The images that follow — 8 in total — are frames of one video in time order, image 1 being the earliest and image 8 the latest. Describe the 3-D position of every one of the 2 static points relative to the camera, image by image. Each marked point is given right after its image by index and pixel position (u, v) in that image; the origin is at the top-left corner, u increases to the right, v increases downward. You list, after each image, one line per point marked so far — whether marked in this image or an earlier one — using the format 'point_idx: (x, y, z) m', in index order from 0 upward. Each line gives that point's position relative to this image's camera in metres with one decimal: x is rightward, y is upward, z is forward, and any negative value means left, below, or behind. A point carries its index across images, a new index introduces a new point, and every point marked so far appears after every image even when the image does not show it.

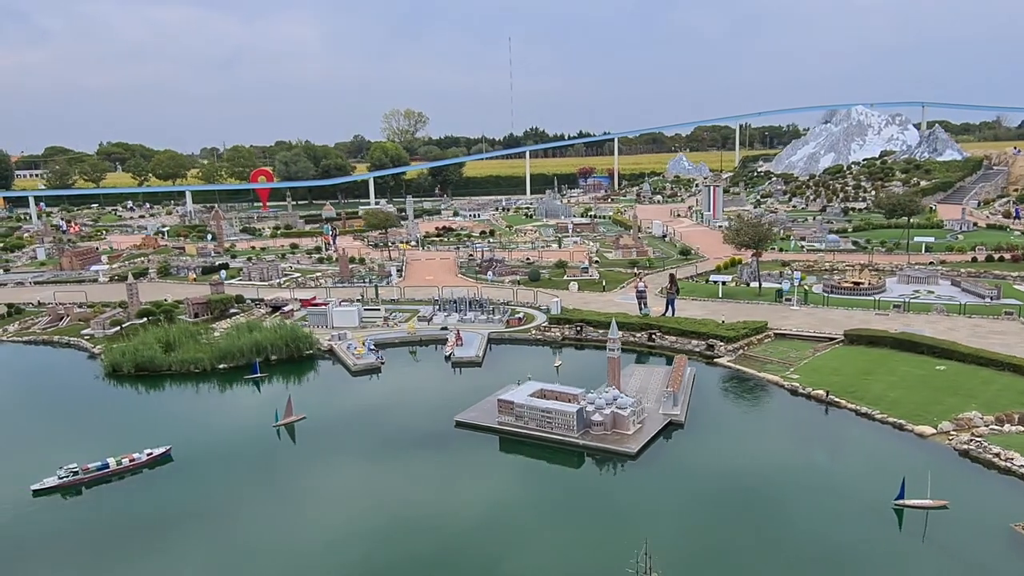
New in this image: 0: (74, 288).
0: (-11.4, 0.0, +19.2) m
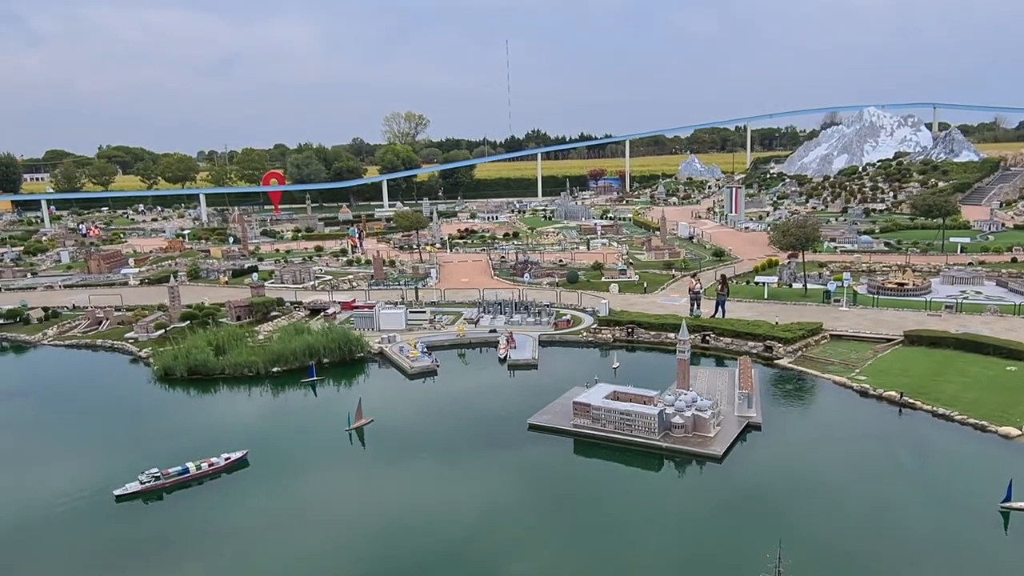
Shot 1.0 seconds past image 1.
0: (-10.4, -0.1, +19.1) m
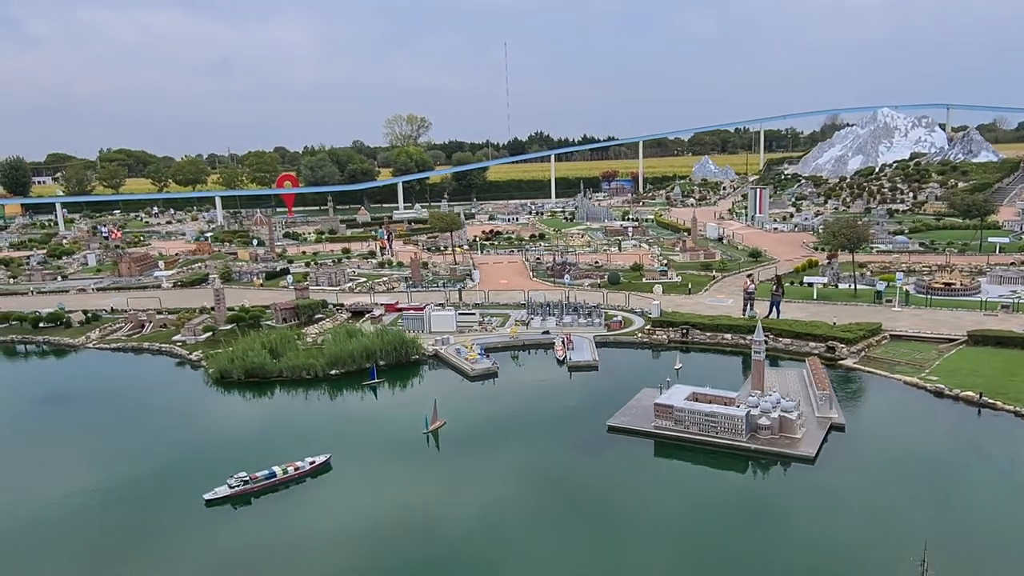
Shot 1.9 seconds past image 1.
0: (-9.4, -0.2, +19.0) m
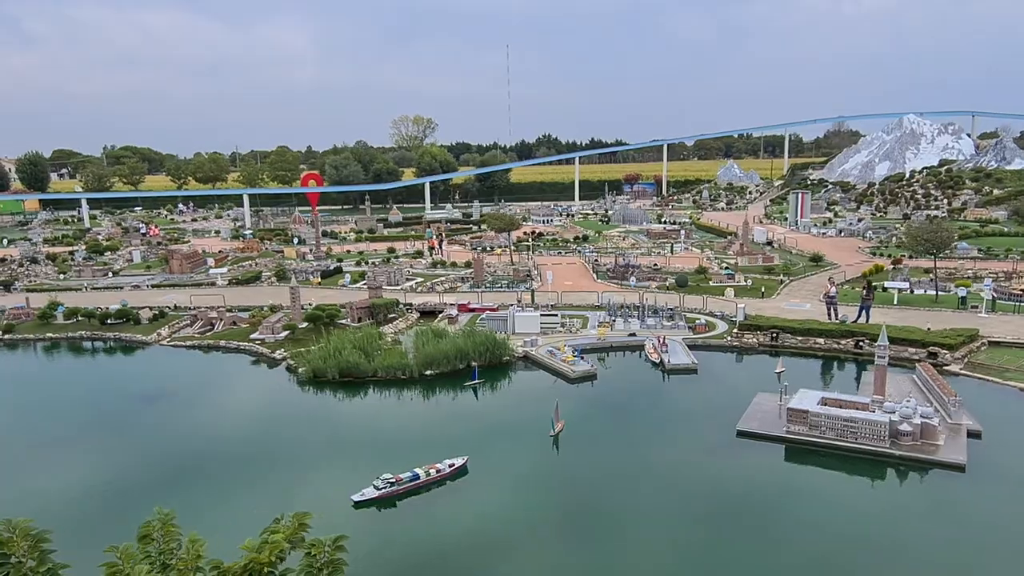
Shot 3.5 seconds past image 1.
0: (-7.8, -0.1, +18.7) m
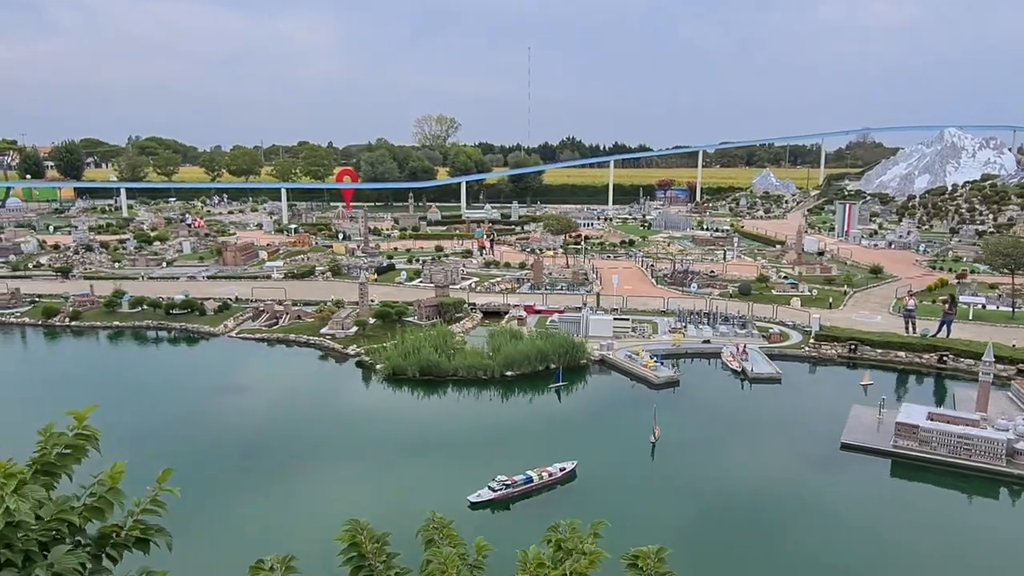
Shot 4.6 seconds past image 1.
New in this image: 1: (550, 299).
0: (-6.3, +0.1, +18.7) m
1: (+0.9, -0.2, +17.4) m
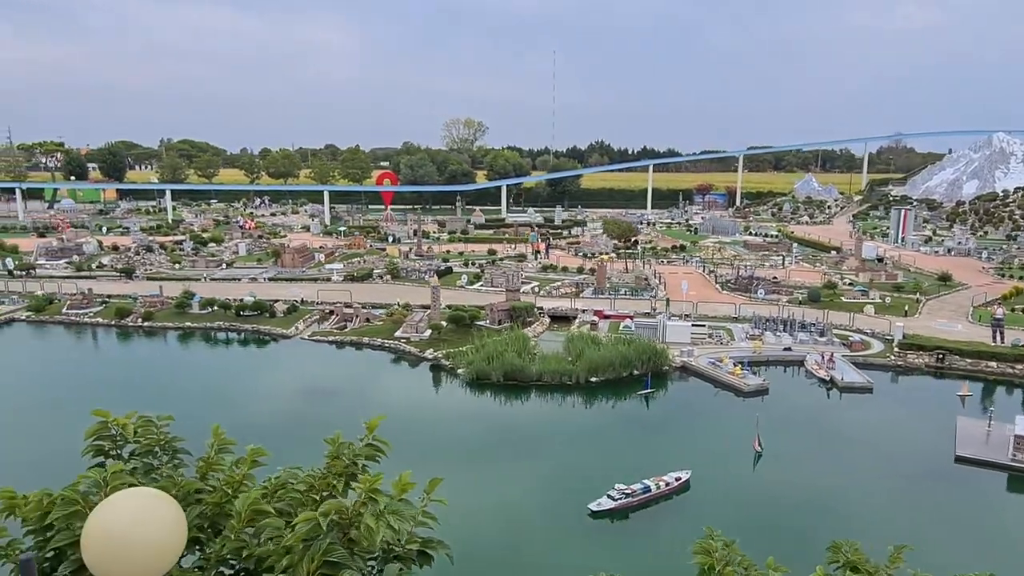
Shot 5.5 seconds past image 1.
0: (-4.7, 0.0, +18.8) m
1: (+2.4, -0.4, +17.2) m
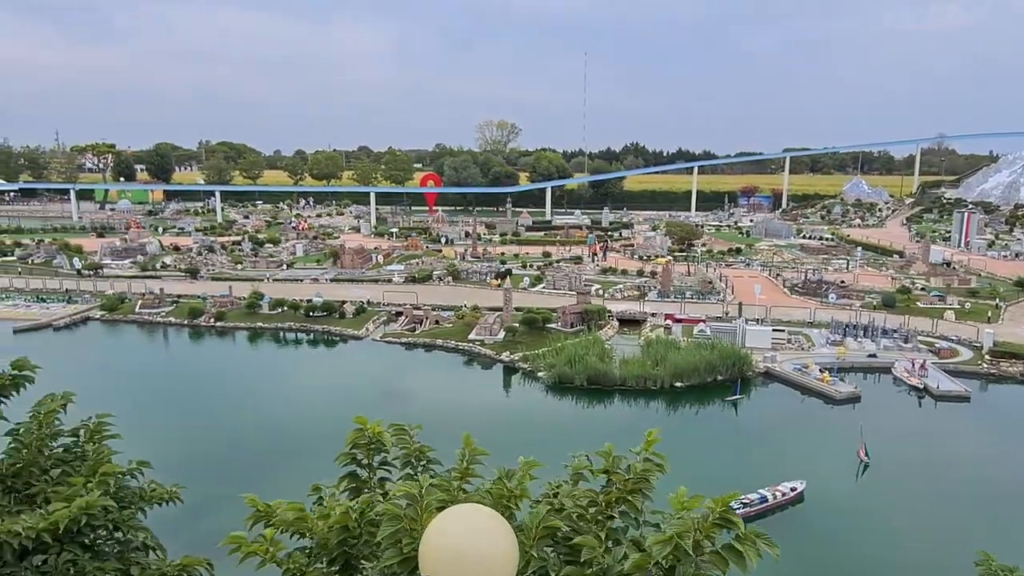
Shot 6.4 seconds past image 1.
0: (-3.1, 0.0, +18.8) m
1: (+4.0, -0.4, +17.0) m
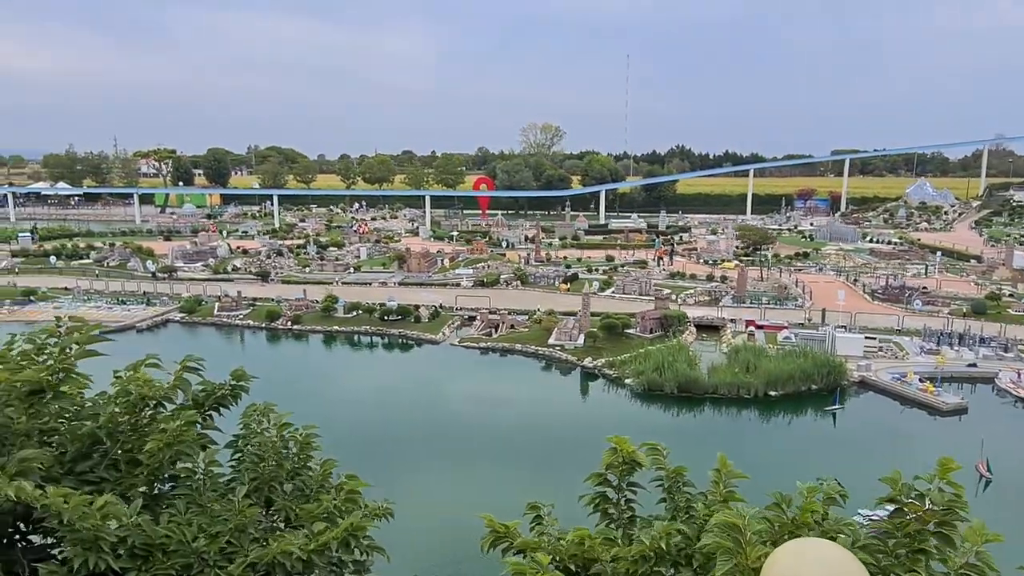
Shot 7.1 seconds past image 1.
0: (-1.3, -0.1, +18.7) m
1: (+5.6, -0.6, +16.6) m
